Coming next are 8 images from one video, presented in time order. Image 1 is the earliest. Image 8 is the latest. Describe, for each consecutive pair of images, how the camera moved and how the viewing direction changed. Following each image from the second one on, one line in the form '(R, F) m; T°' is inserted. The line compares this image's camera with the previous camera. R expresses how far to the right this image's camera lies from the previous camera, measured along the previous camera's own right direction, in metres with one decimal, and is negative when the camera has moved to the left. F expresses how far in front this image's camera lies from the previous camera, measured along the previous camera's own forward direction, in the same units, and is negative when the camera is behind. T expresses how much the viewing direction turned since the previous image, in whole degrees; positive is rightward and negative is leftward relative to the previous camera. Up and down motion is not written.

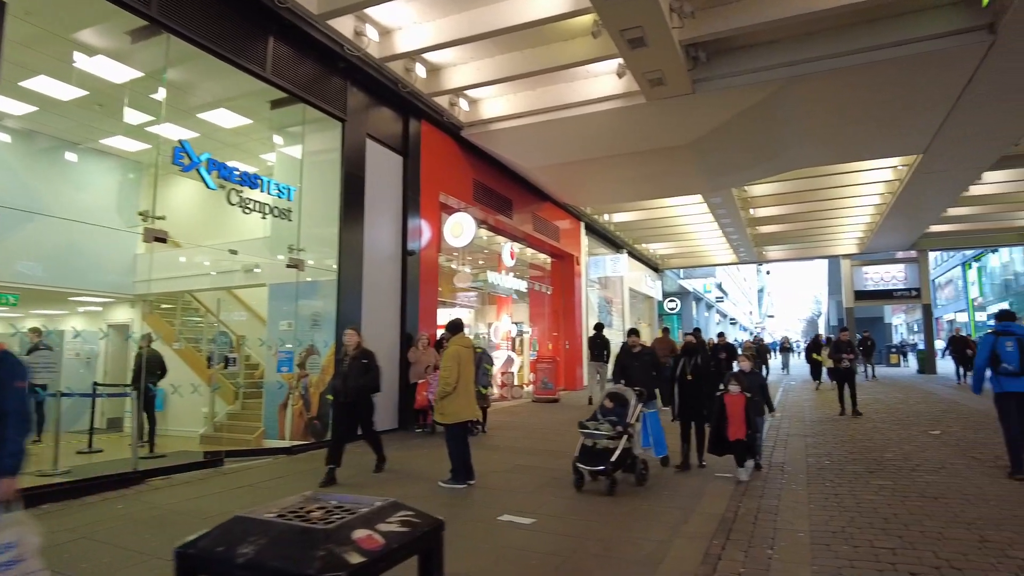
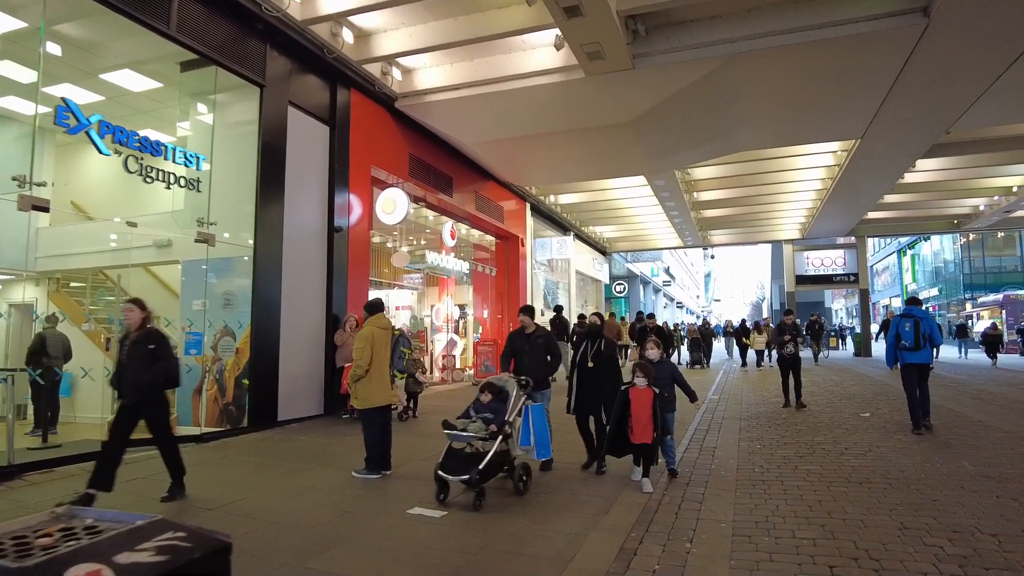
(+0.3, +0.3) m; +4°
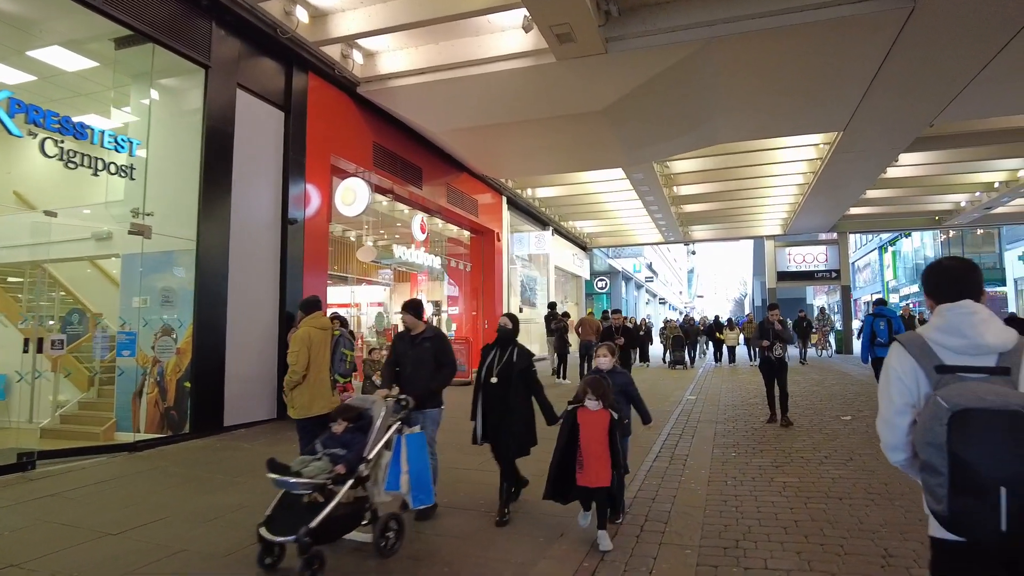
(+0.3, +0.5) m; +1°
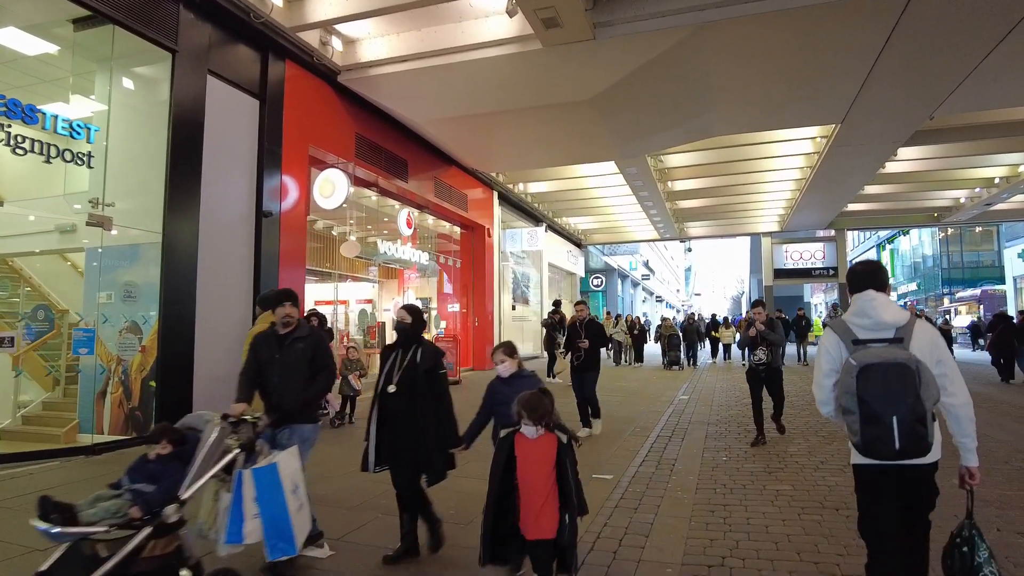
(+0.2, +0.3) m; 0°
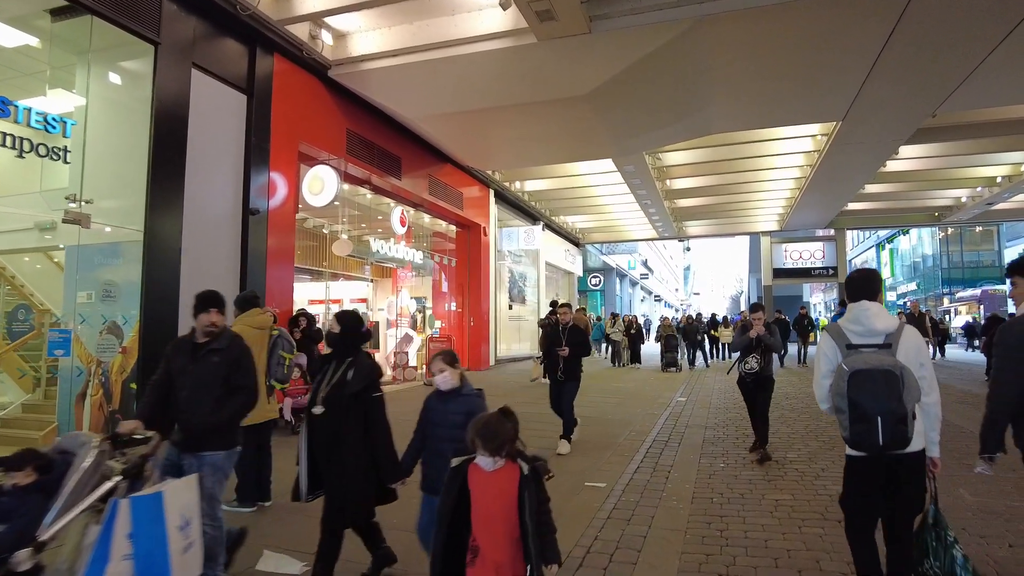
(+0.1, +0.2) m; 0°
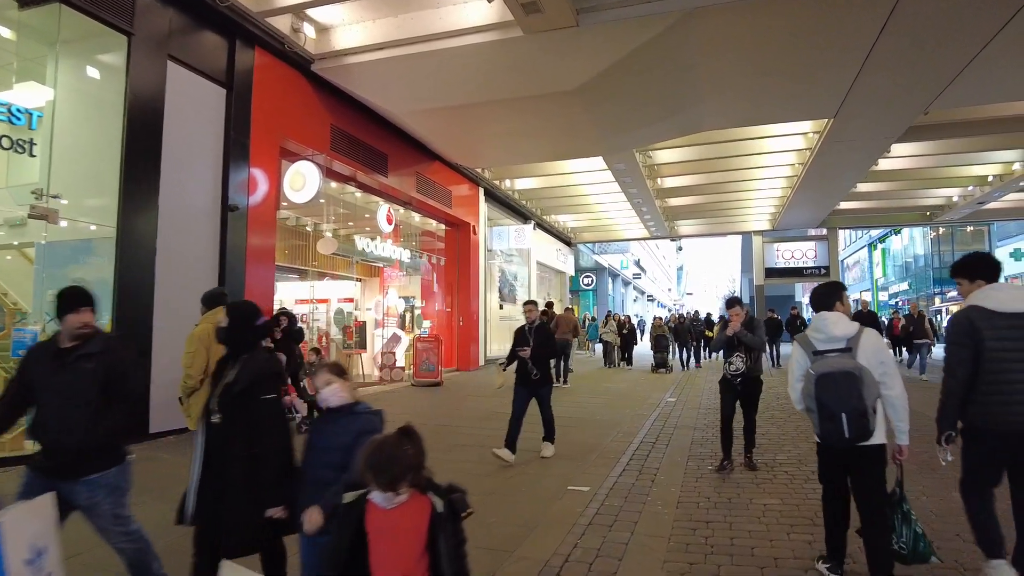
(+0.1, +0.2) m; +1°
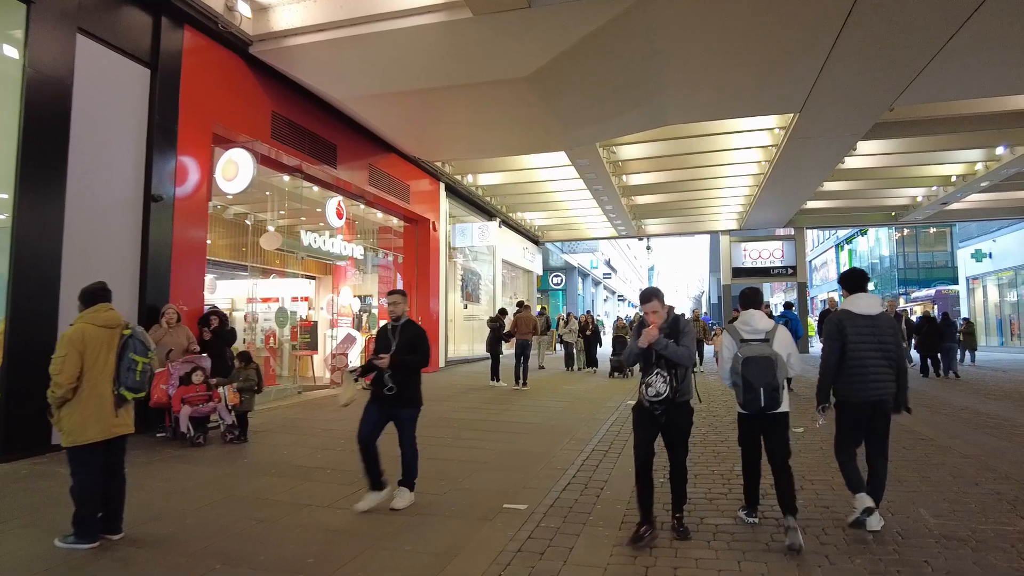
(+0.3, +0.5) m; +2°
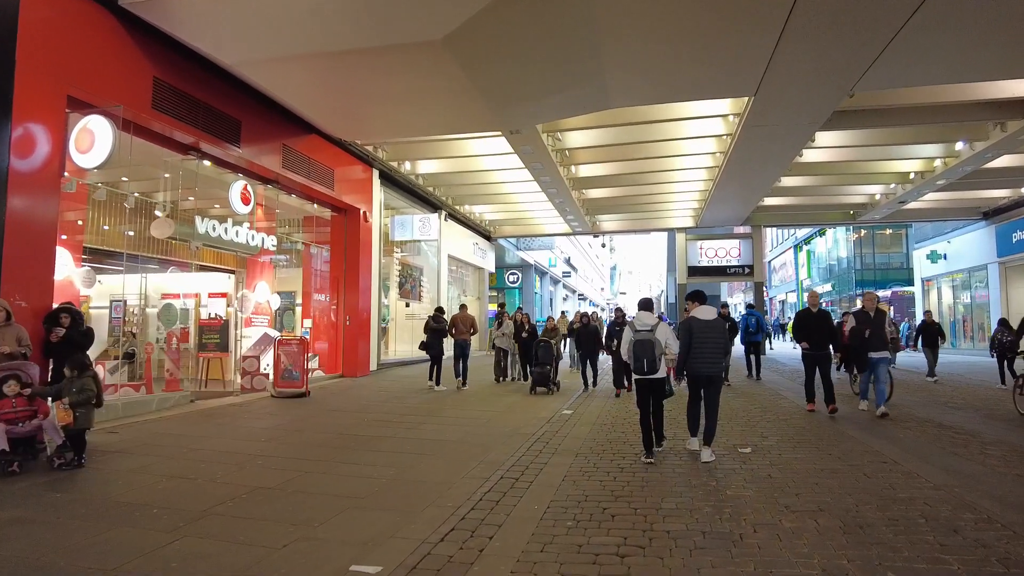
(+0.6, +1.1) m; +3°
